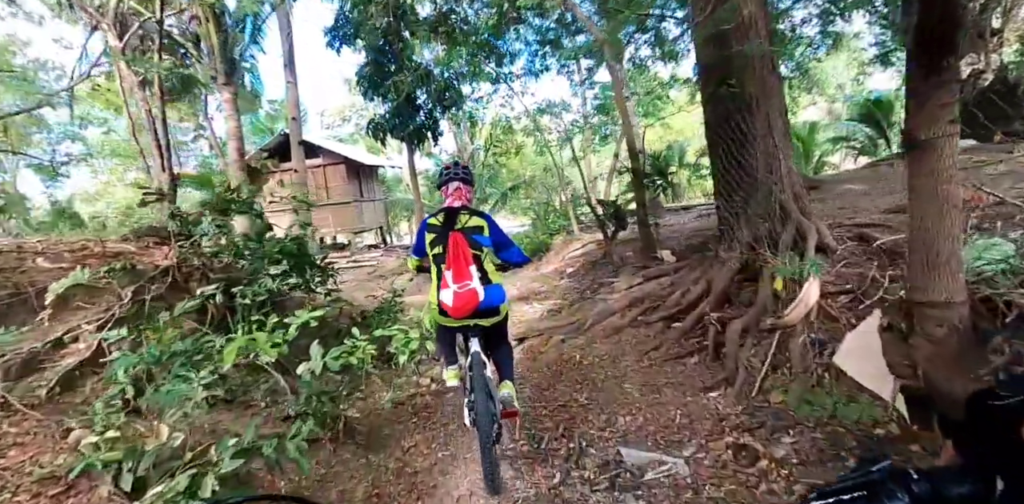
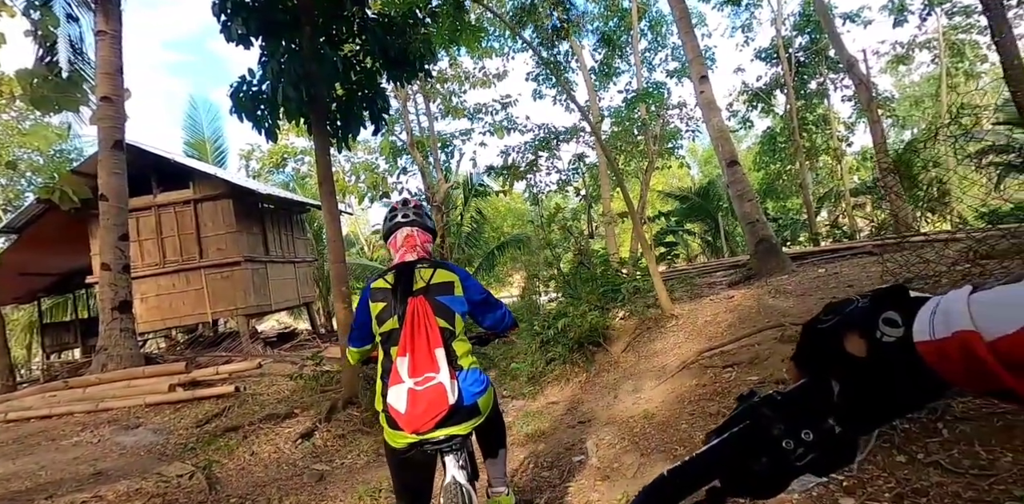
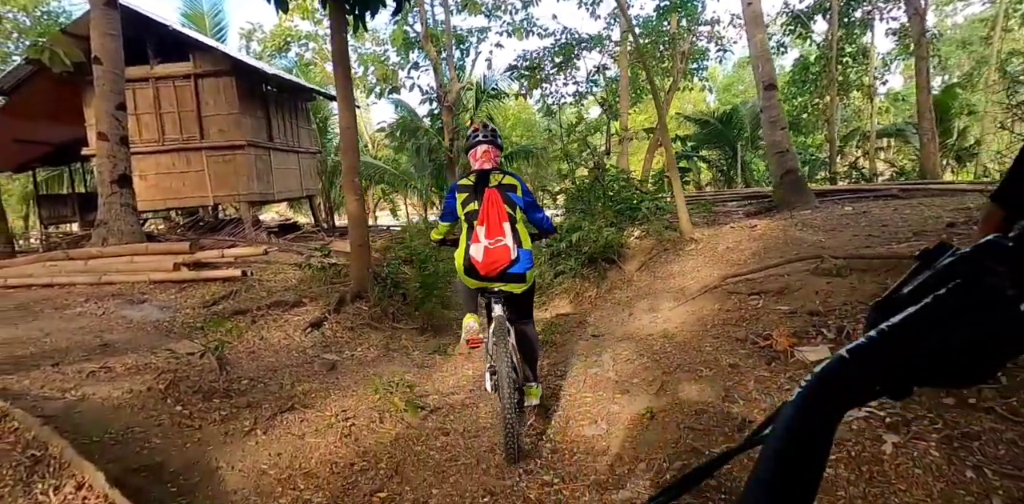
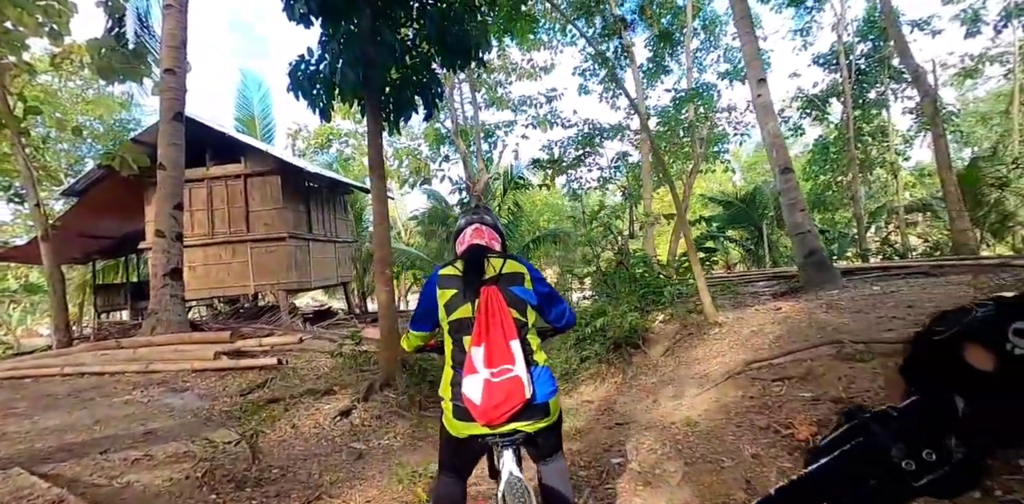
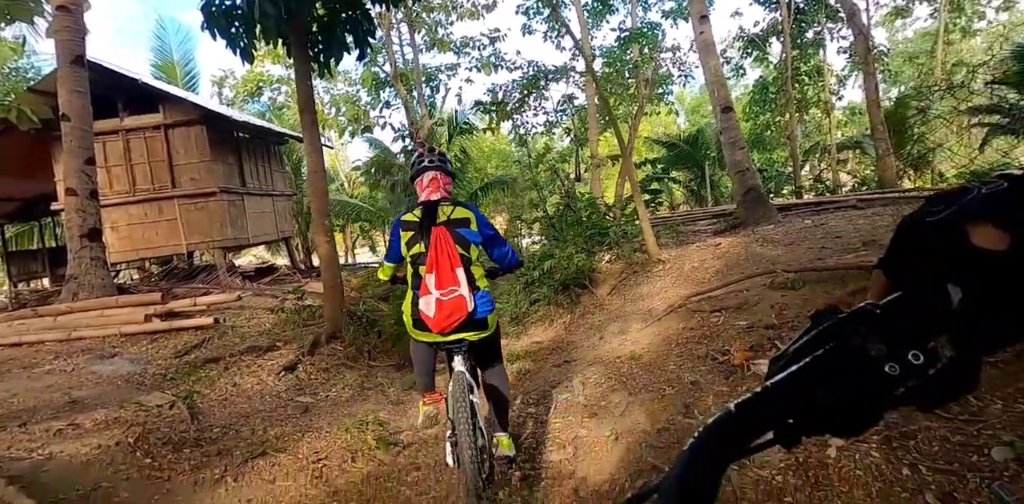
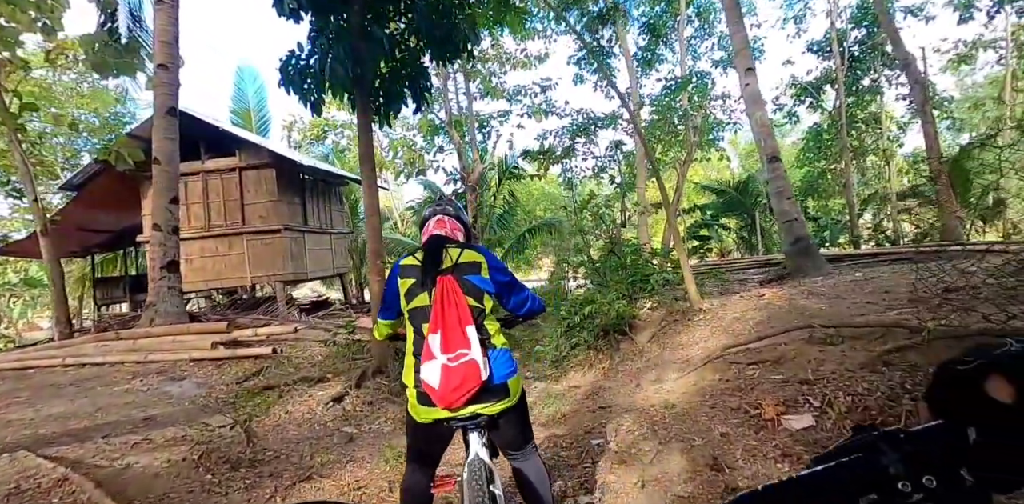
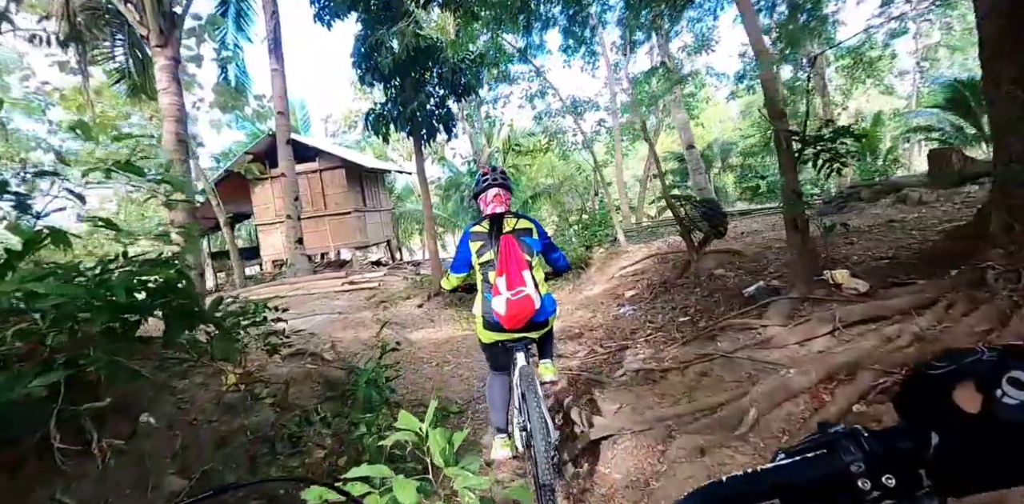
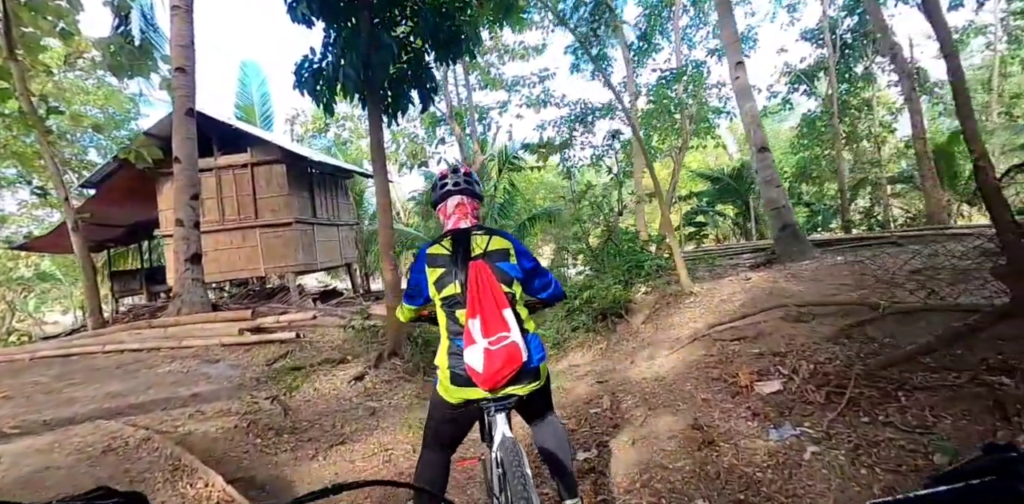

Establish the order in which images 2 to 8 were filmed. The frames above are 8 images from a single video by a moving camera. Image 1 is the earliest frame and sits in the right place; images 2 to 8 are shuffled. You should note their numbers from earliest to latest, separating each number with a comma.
7, 8, 6, 4, 2, 5, 3
